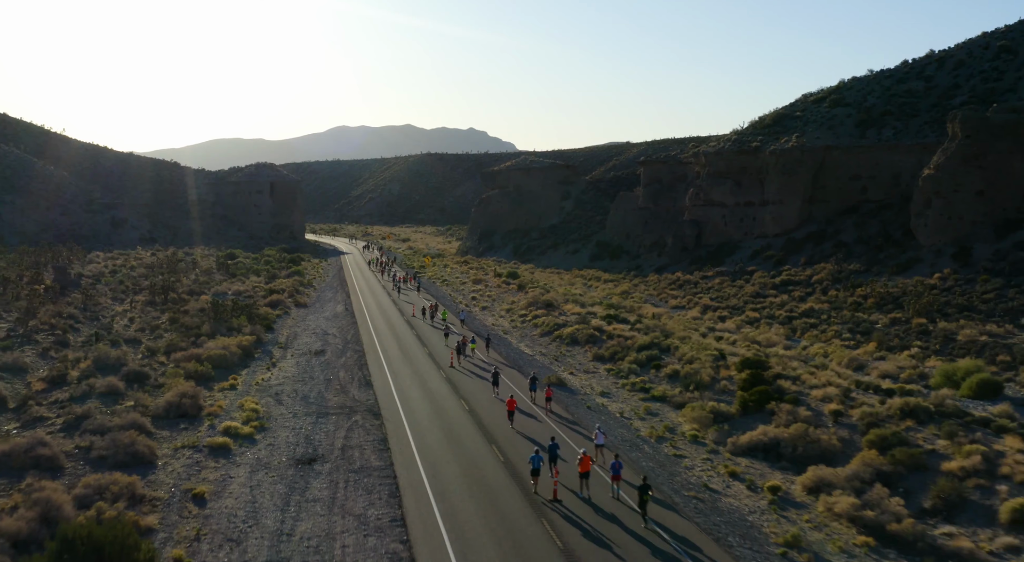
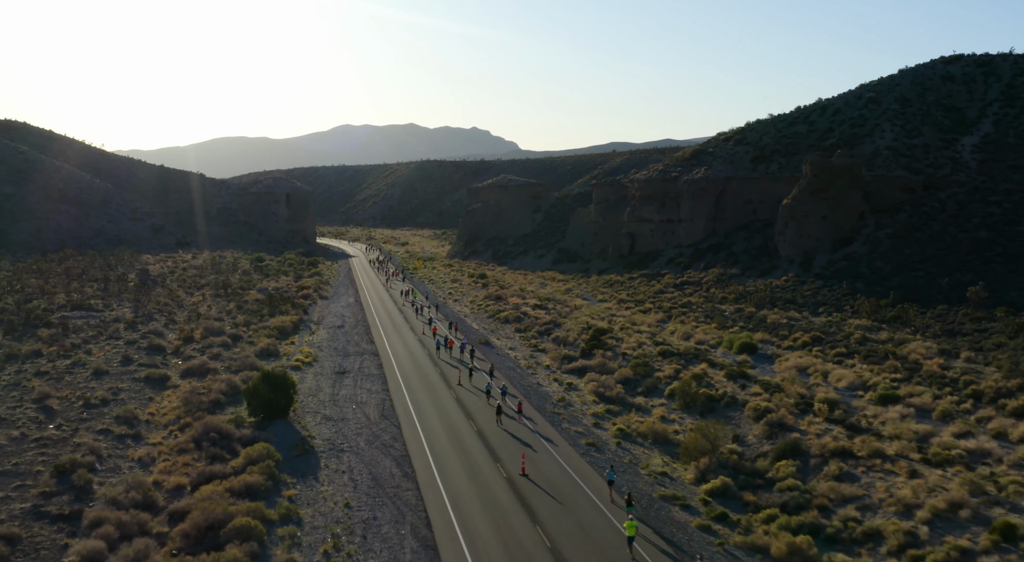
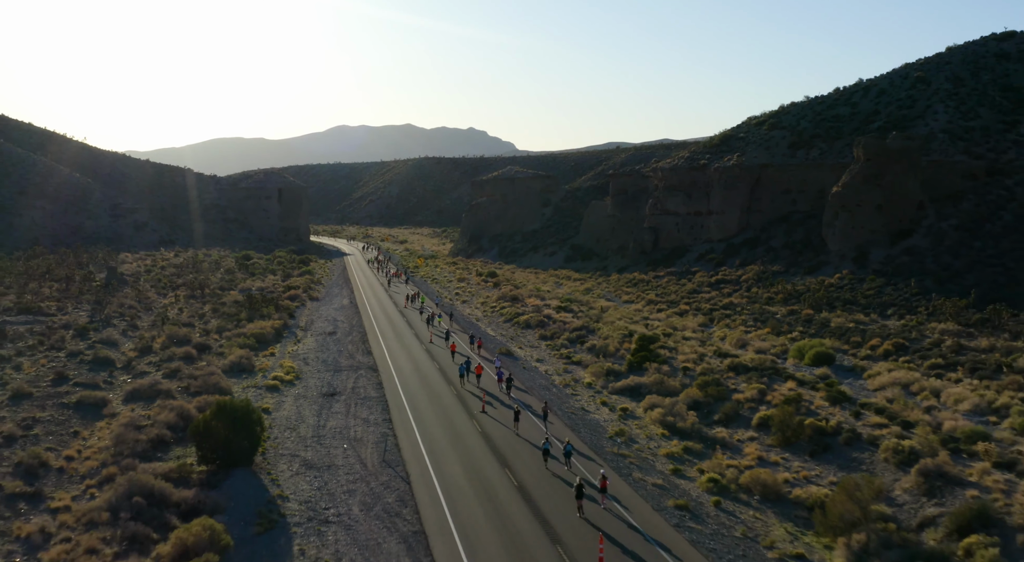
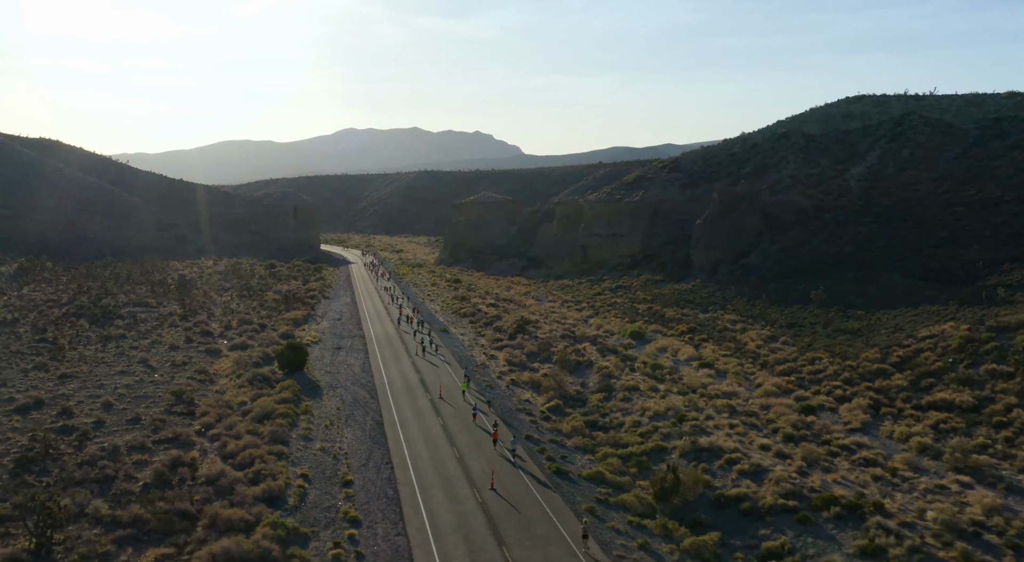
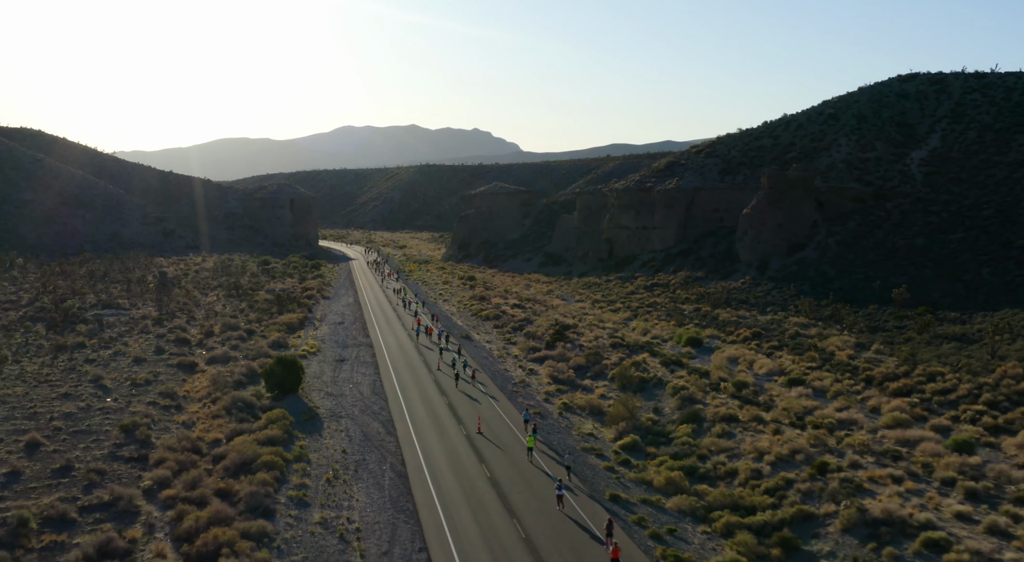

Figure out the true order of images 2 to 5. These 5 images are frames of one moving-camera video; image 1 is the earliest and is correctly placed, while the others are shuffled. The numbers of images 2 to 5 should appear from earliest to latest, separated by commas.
3, 2, 5, 4
